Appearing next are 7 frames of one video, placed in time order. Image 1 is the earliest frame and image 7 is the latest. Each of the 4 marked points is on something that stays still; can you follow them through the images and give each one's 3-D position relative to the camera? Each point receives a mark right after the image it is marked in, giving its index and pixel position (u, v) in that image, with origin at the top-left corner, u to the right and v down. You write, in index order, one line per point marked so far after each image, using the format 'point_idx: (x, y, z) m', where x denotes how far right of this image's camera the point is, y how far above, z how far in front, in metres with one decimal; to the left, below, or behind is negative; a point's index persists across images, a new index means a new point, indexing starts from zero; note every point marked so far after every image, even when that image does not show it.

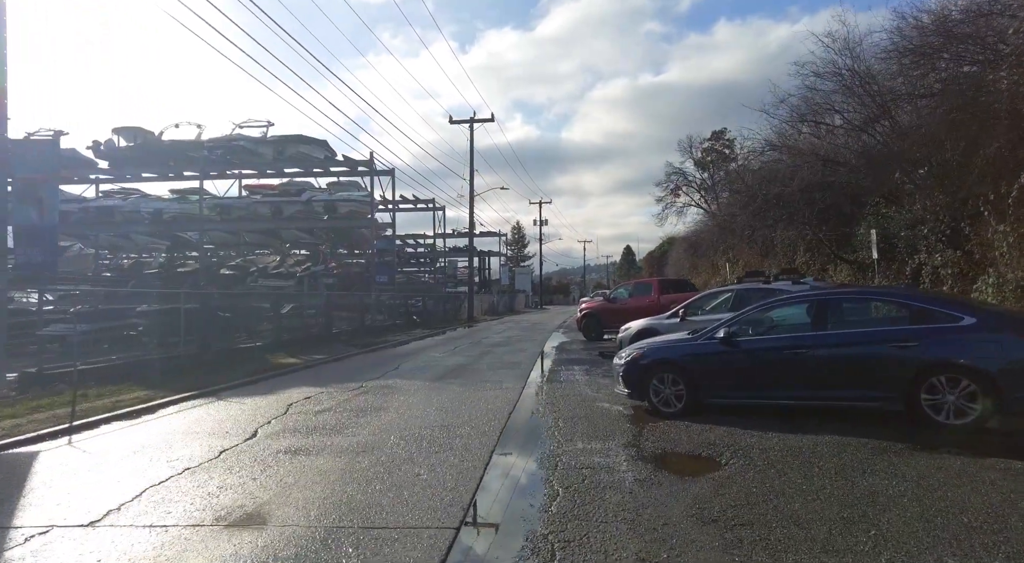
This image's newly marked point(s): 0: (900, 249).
0: (+12.7, +1.0, +18.7) m
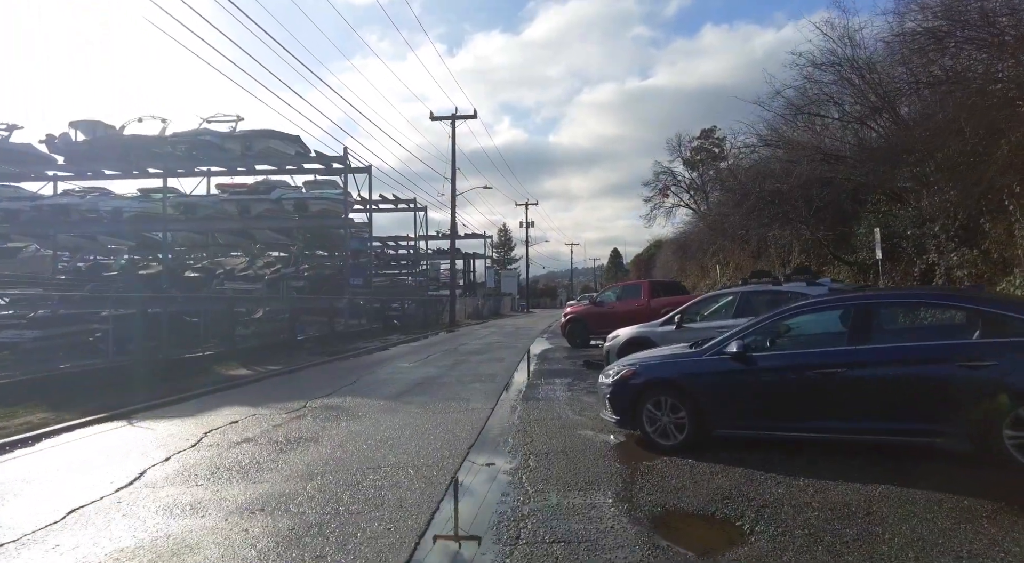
0: (+12.0, +1.0, +17.5) m
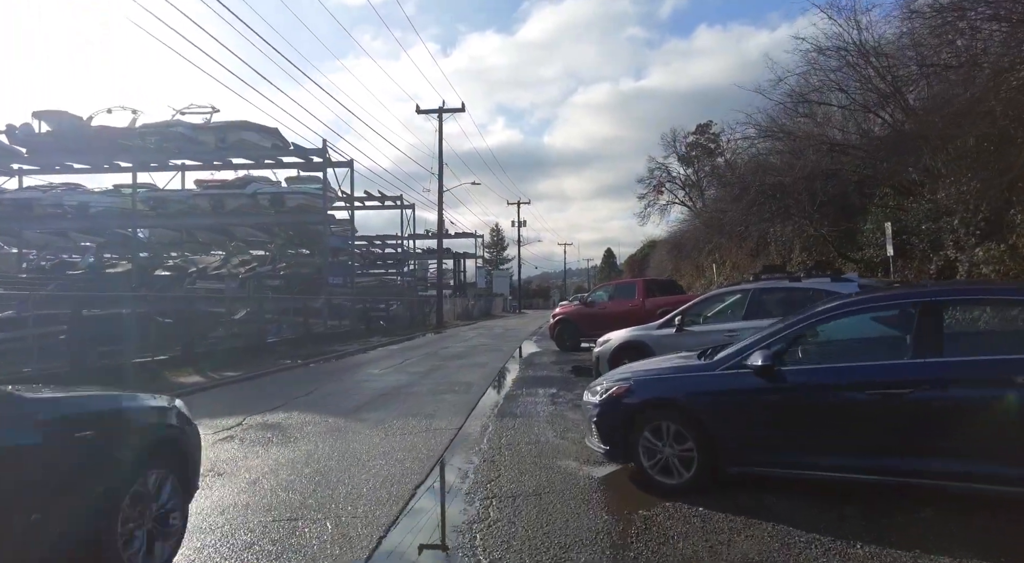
0: (+11.6, +1.0, +16.3) m
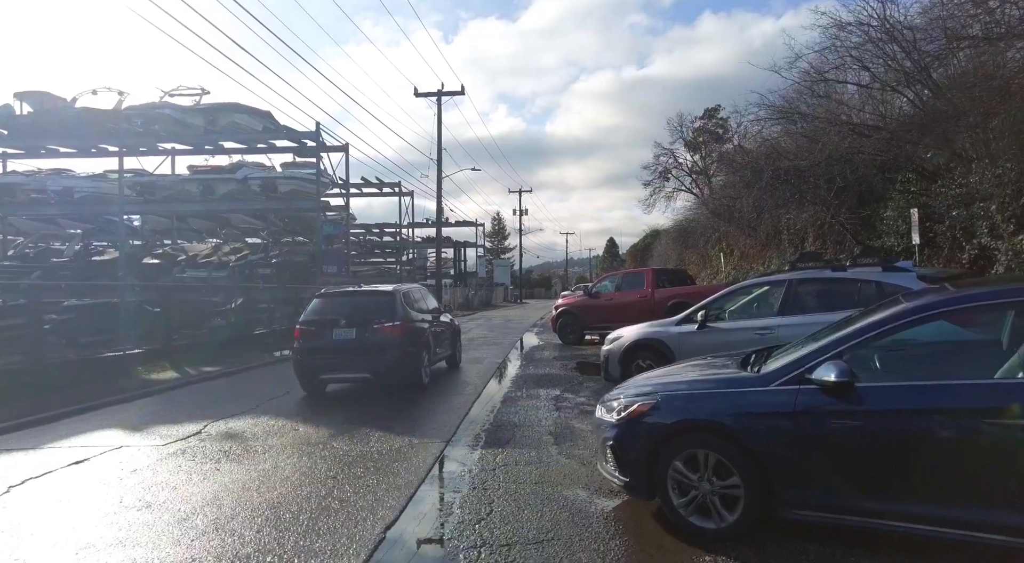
0: (+11.6, +1.3, +15.3) m
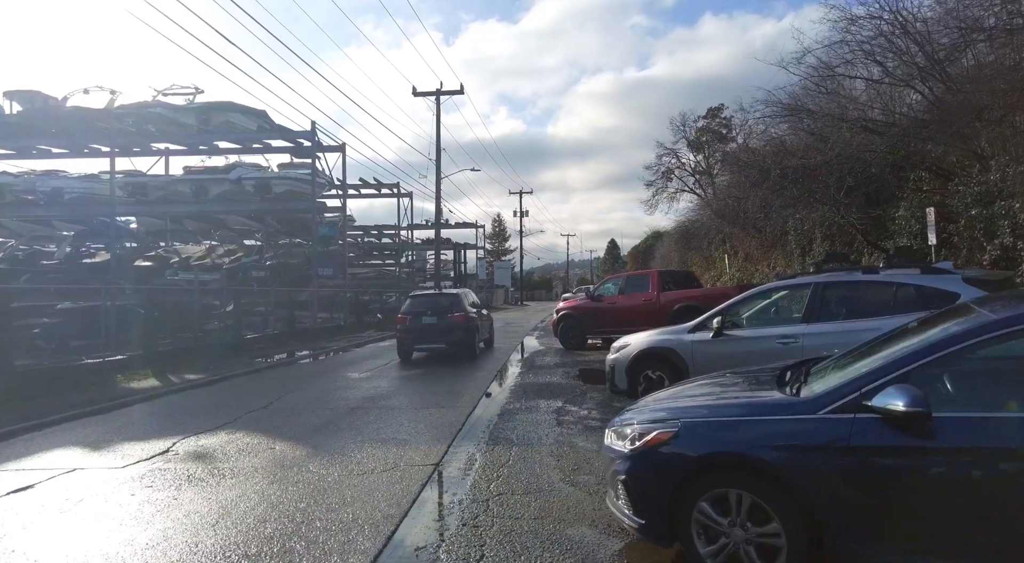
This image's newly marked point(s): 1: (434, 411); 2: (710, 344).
0: (+11.6, +1.2, +14.7) m
1: (-1.1, -1.8, +7.8) m
2: (+2.2, -0.7, +6.4) m
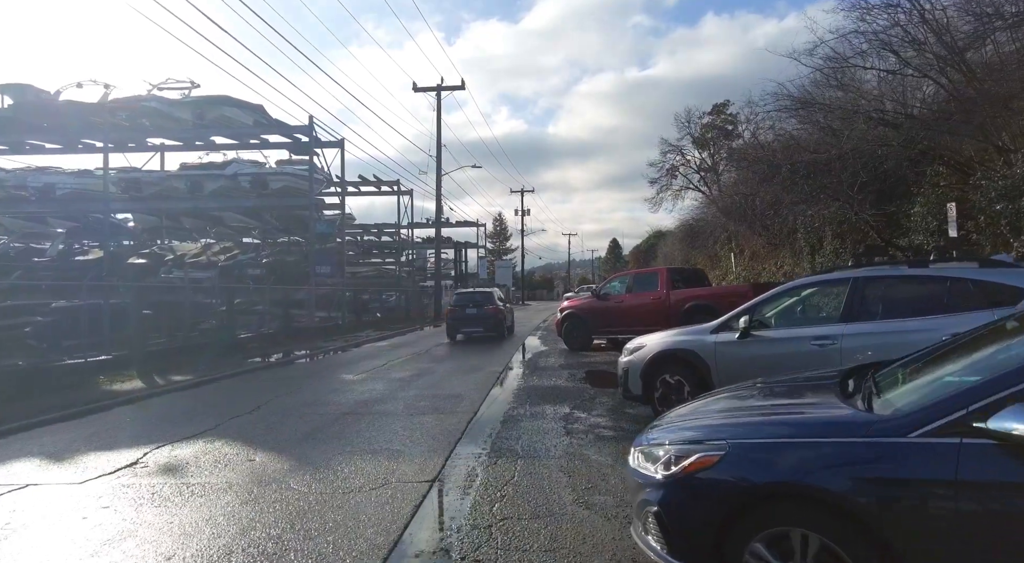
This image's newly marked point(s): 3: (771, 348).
0: (+11.6, +1.3, +14.1) m
1: (-1.0, -1.7, +7.2) m
2: (+2.3, -0.7, +5.8) m
3: (+2.5, -0.6, +5.6) m
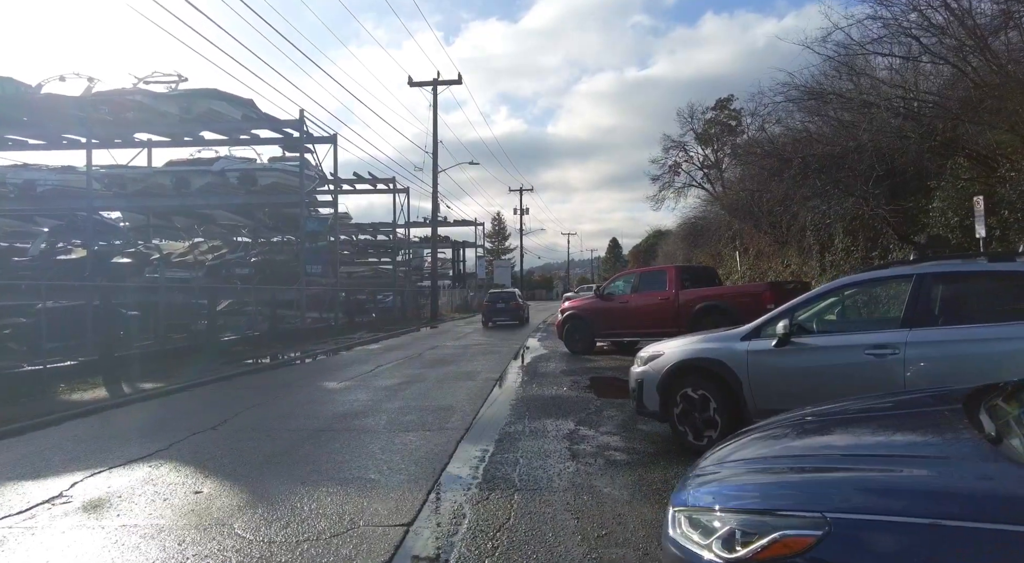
0: (+11.6, +1.3, +13.2) m
1: (-1.0, -1.7, +6.3) m
2: (+2.2, -0.6, +5.0) m
3: (+2.5, -0.6, +4.7) m
